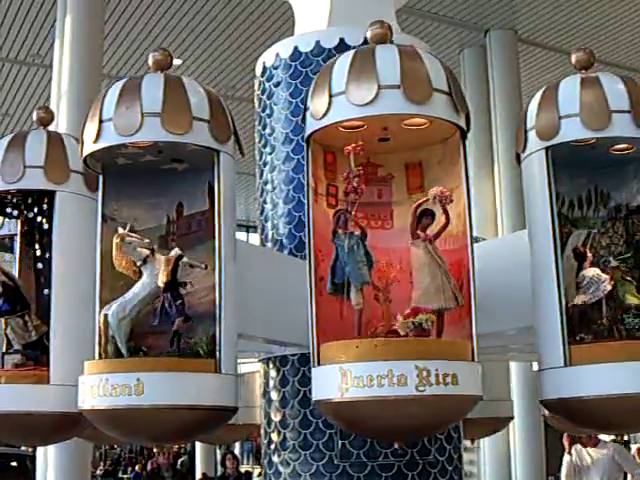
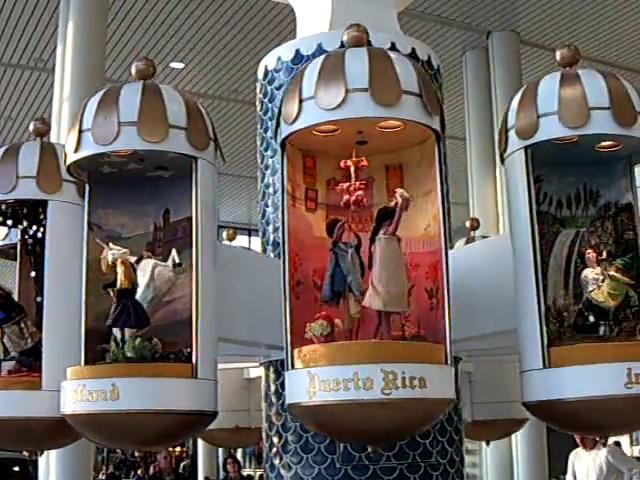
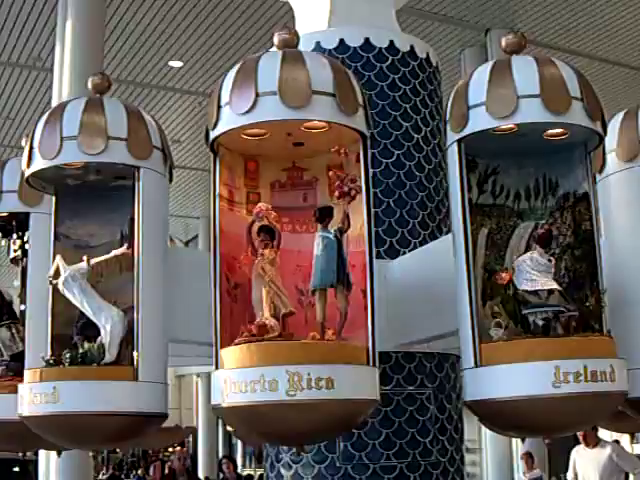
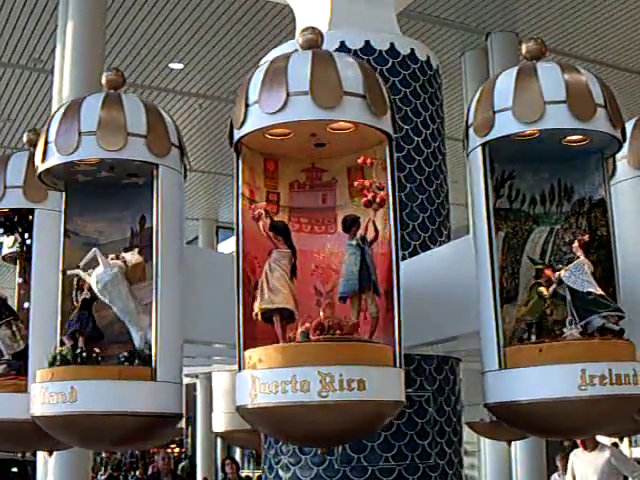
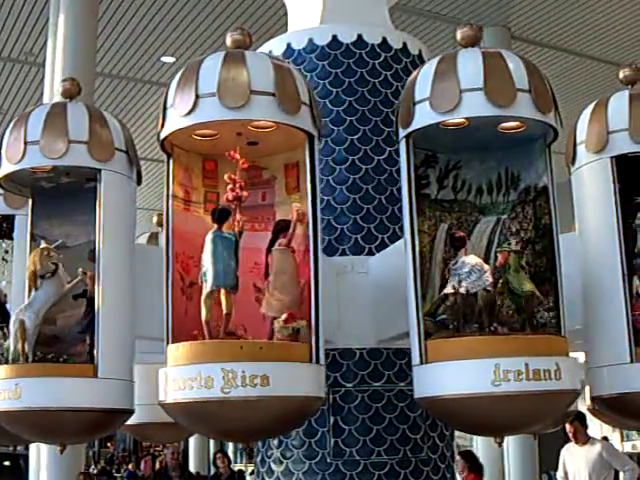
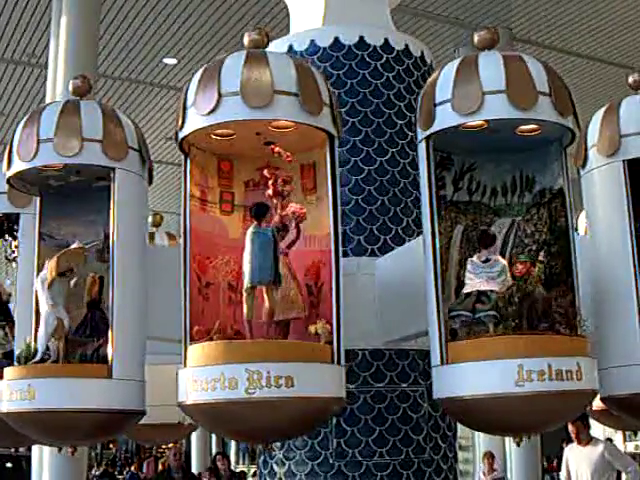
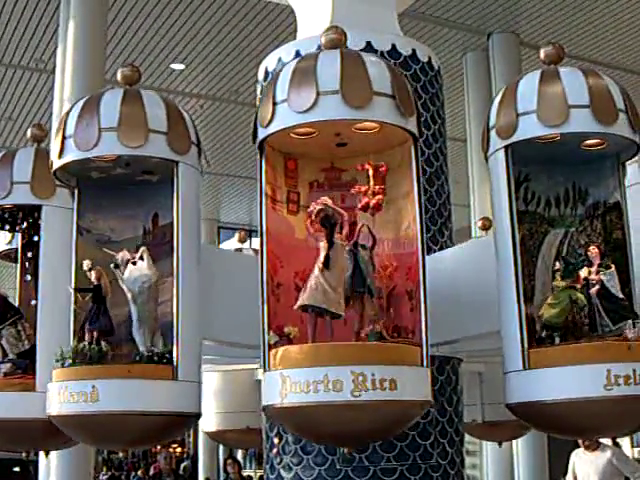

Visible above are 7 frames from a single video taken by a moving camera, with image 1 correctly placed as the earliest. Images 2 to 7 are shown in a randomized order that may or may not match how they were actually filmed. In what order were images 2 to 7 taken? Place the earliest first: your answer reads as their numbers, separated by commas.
2, 7, 4, 3, 6, 5
